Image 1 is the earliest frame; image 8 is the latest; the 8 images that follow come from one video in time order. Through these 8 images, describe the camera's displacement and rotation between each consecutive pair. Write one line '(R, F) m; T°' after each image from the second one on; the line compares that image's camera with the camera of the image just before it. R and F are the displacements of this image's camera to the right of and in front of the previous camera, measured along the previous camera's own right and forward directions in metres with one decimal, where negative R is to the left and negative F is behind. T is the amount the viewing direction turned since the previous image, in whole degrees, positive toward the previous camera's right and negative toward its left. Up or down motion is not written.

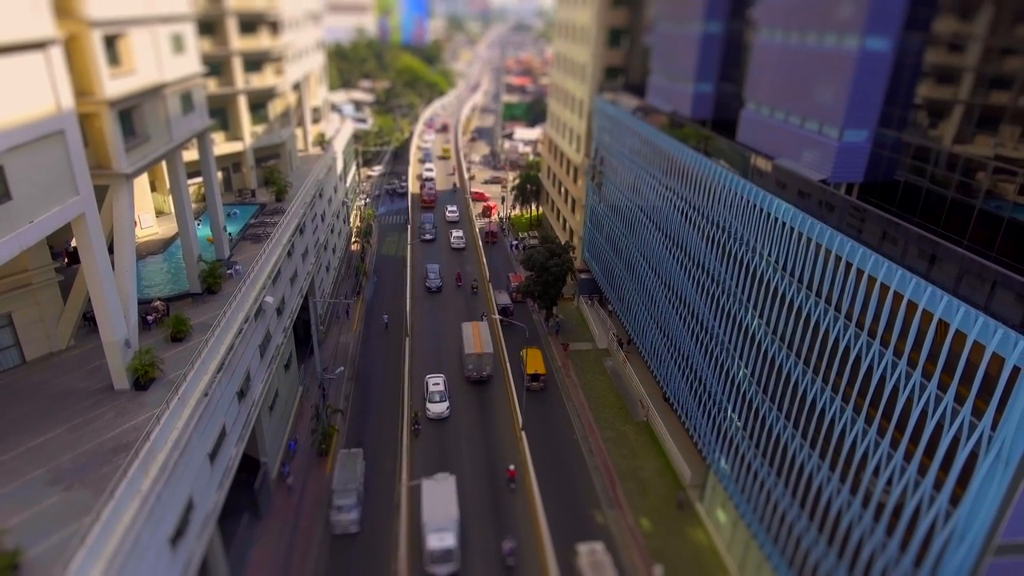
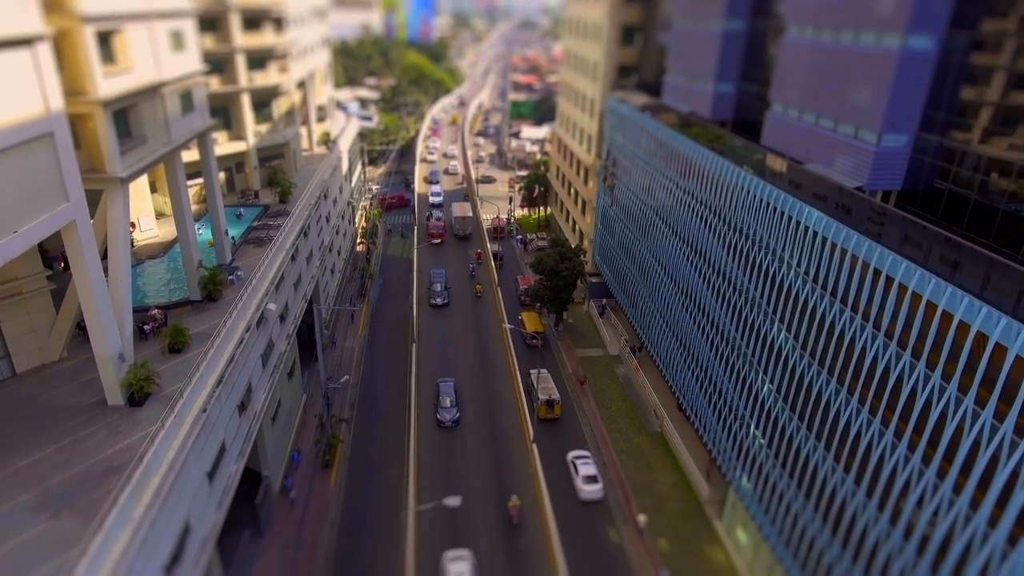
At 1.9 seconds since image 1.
(-0.4, +1.3) m; 0°
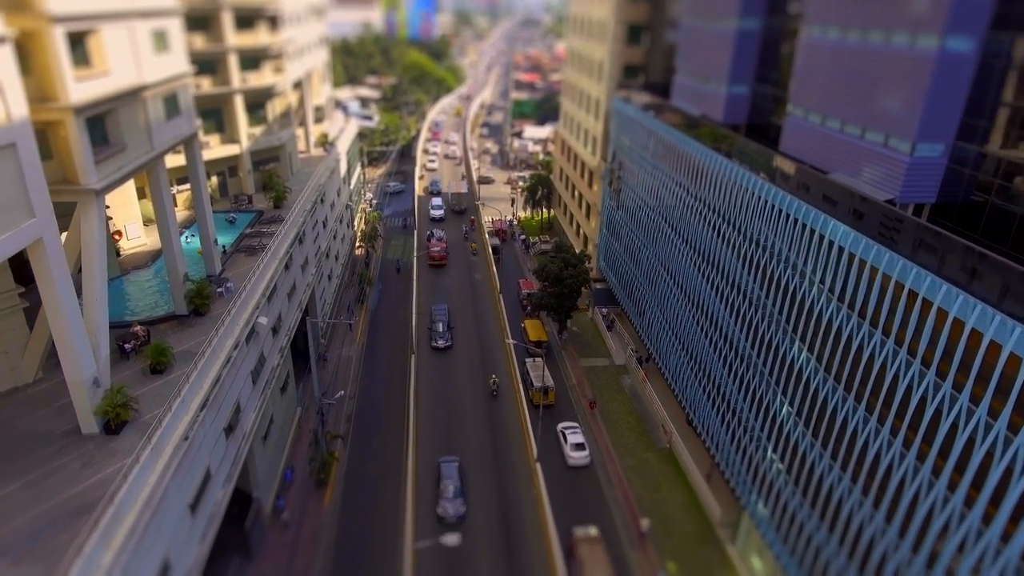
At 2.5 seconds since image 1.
(0.0, +1.5) m; 0°
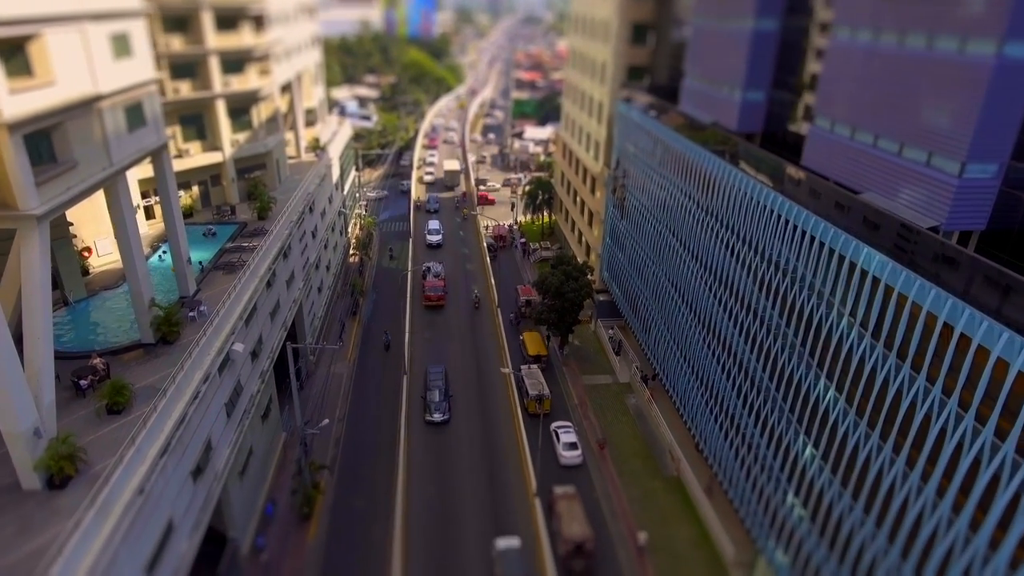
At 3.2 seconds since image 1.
(+0.2, +2.3) m; 0°
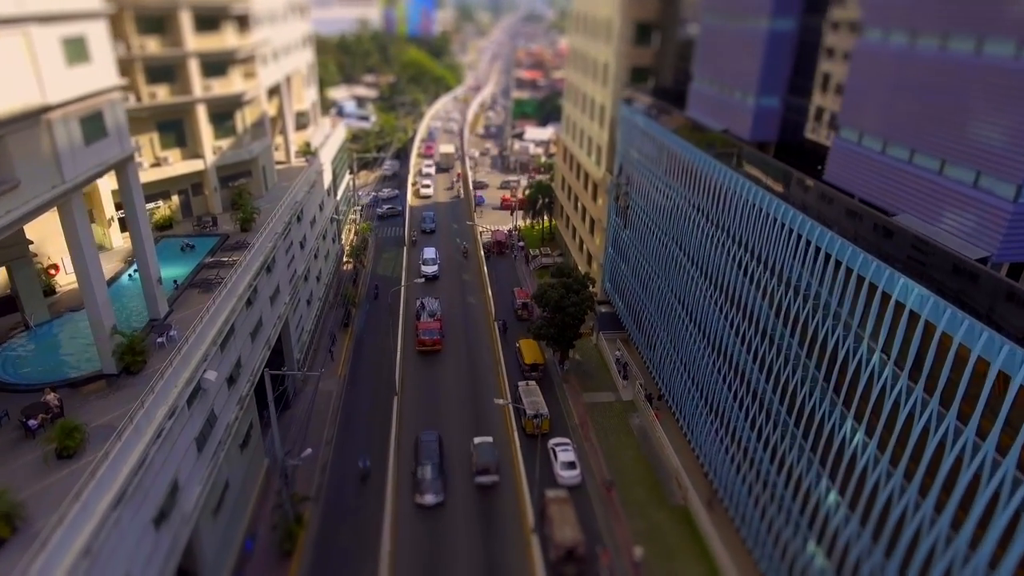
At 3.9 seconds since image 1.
(+0.3, +2.1) m; 0°
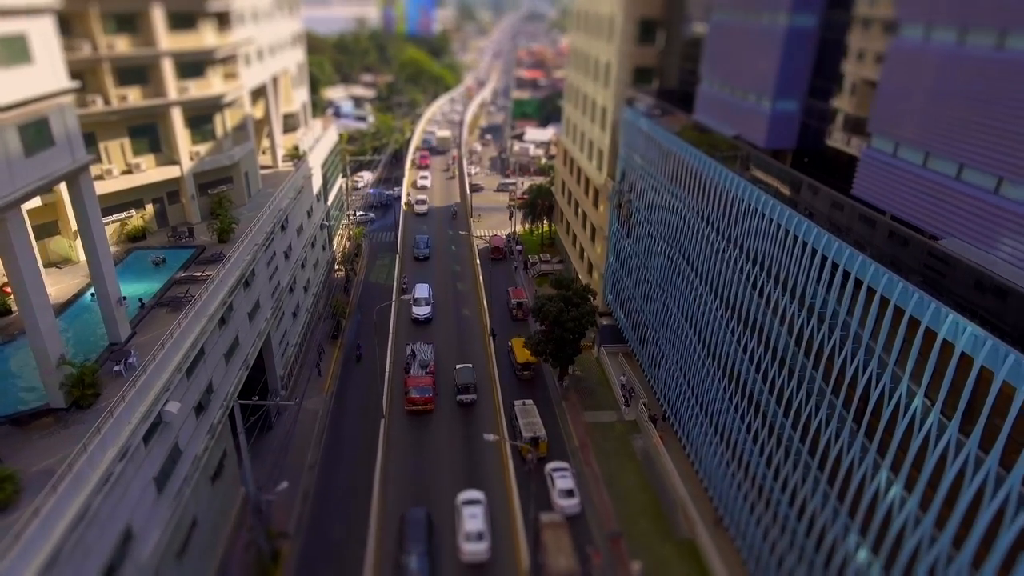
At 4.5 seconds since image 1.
(+0.4, +2.3) m; 0°
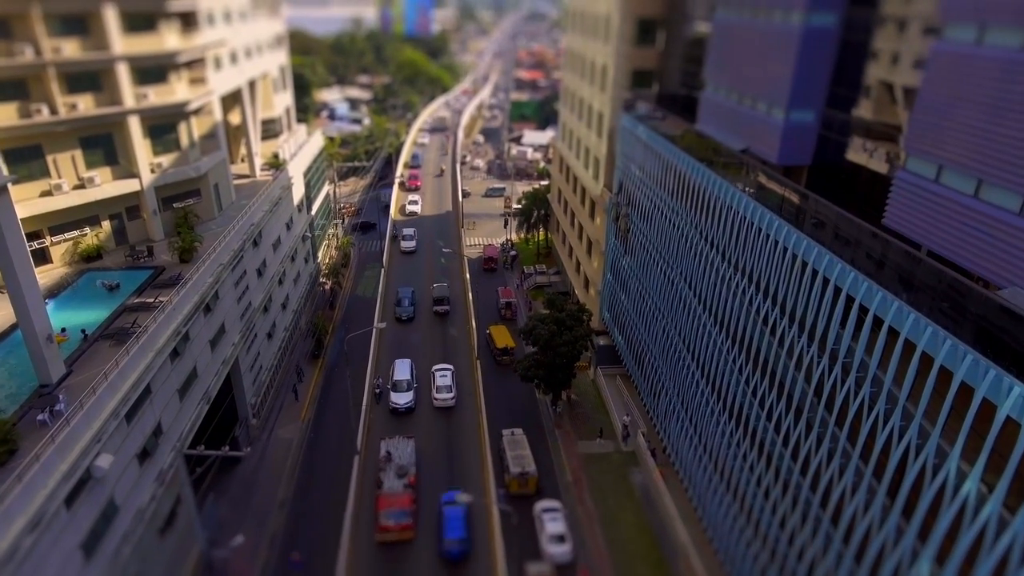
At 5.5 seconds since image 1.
(+0.8, +2.9) m; 0°
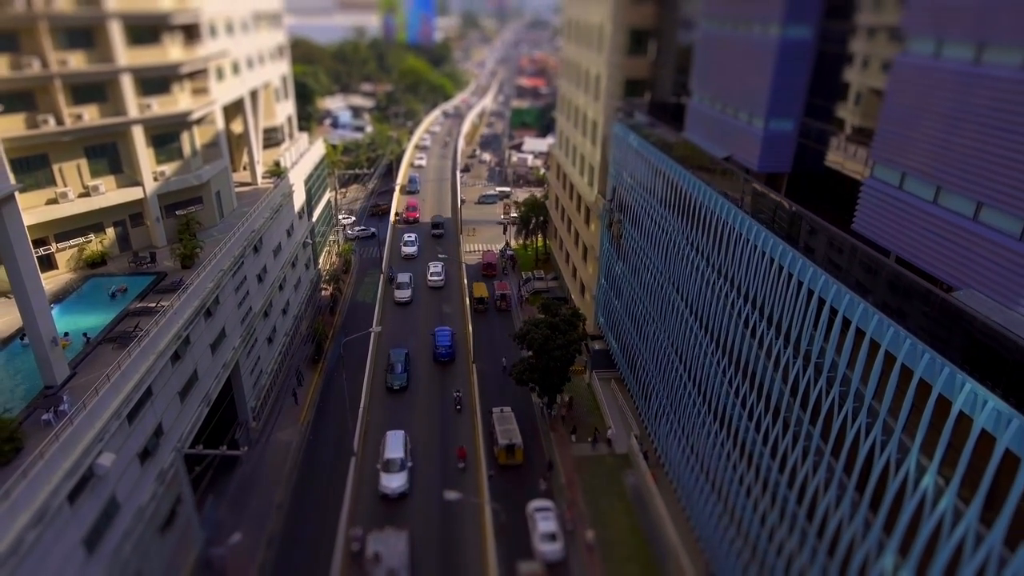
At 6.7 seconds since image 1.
(+0.5, -0.7) m; 0°
